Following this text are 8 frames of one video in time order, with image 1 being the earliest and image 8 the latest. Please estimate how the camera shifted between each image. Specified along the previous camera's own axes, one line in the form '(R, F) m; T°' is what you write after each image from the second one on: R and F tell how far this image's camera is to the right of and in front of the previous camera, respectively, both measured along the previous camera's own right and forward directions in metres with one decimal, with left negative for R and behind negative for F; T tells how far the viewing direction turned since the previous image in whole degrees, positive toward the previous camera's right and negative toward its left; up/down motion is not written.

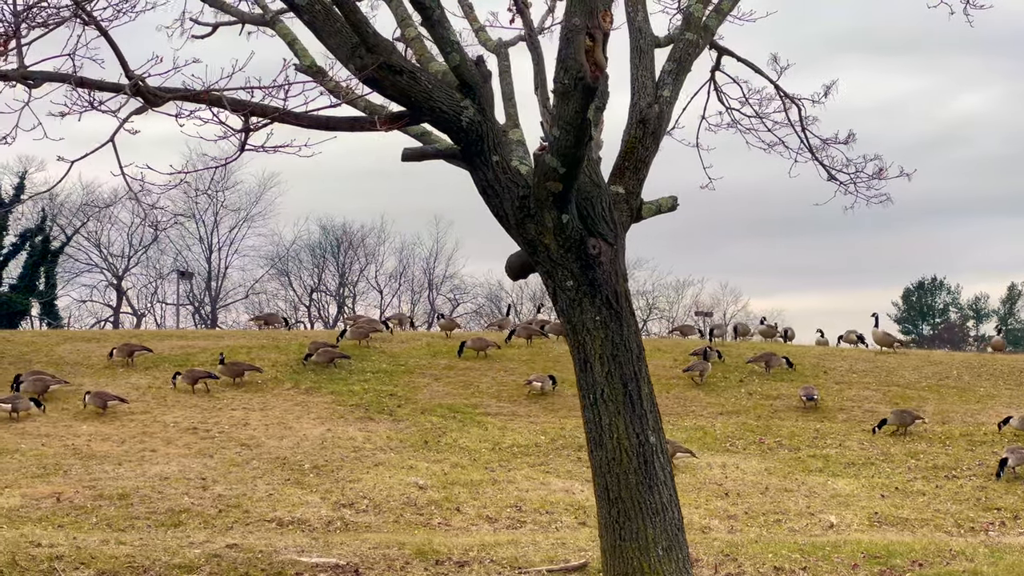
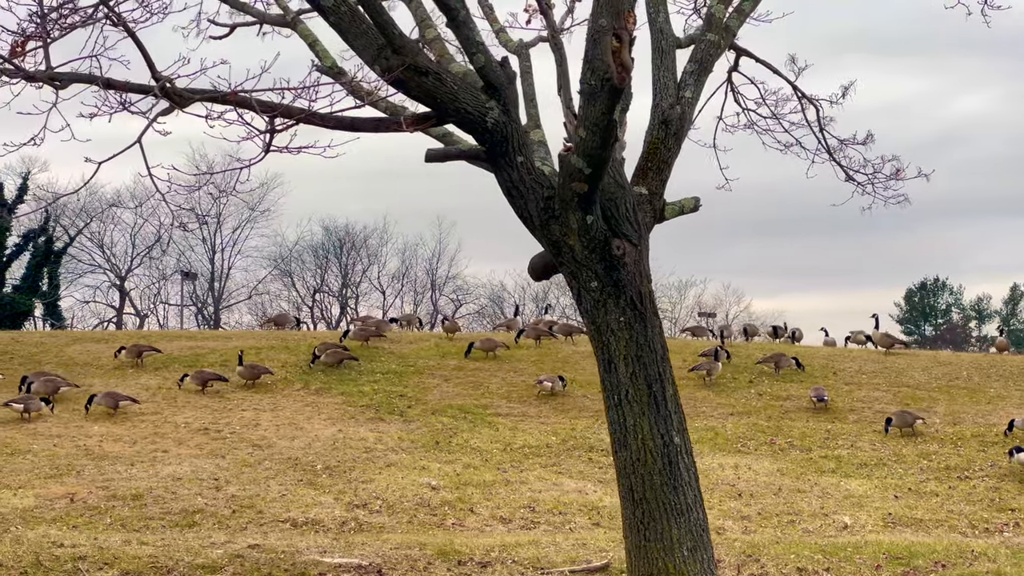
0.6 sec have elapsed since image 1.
(-0.2, 0.0) m; 0°
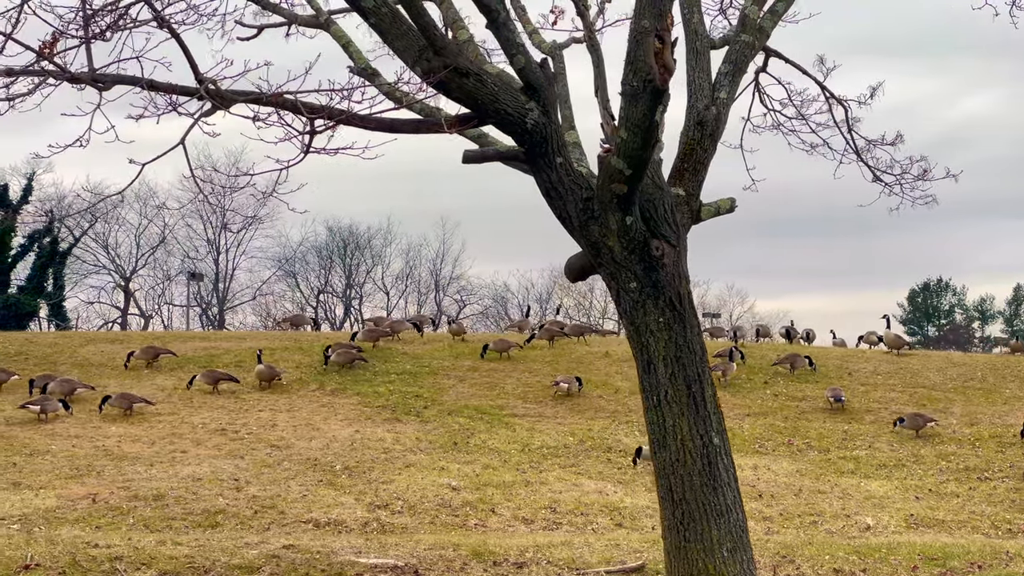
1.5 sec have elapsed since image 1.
(-0.3, 0.0) m; 0°
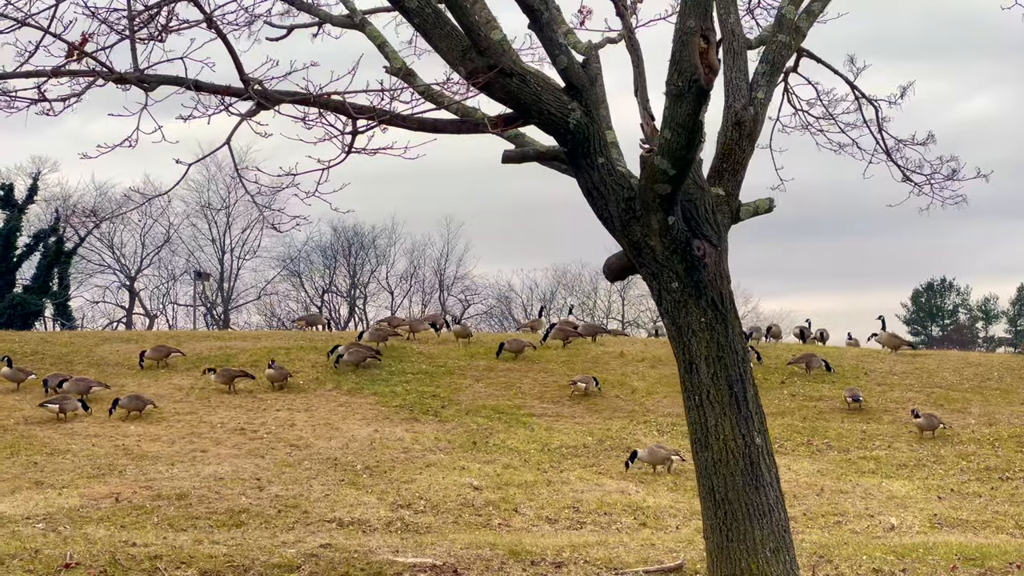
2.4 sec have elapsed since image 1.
(-0.3, 0.0) m; 0°
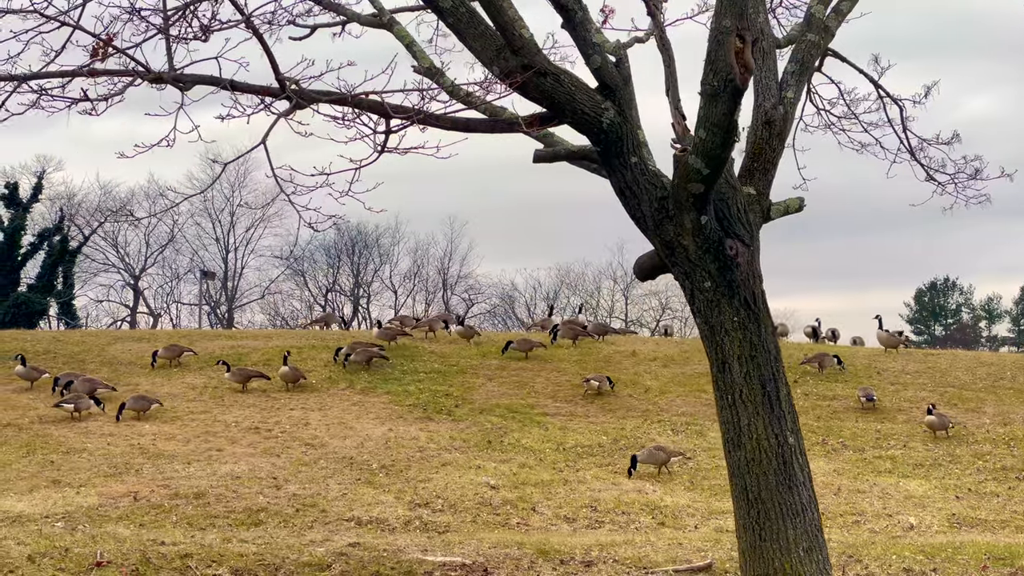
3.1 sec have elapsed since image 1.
(-0.3, 0.0) m; 0°
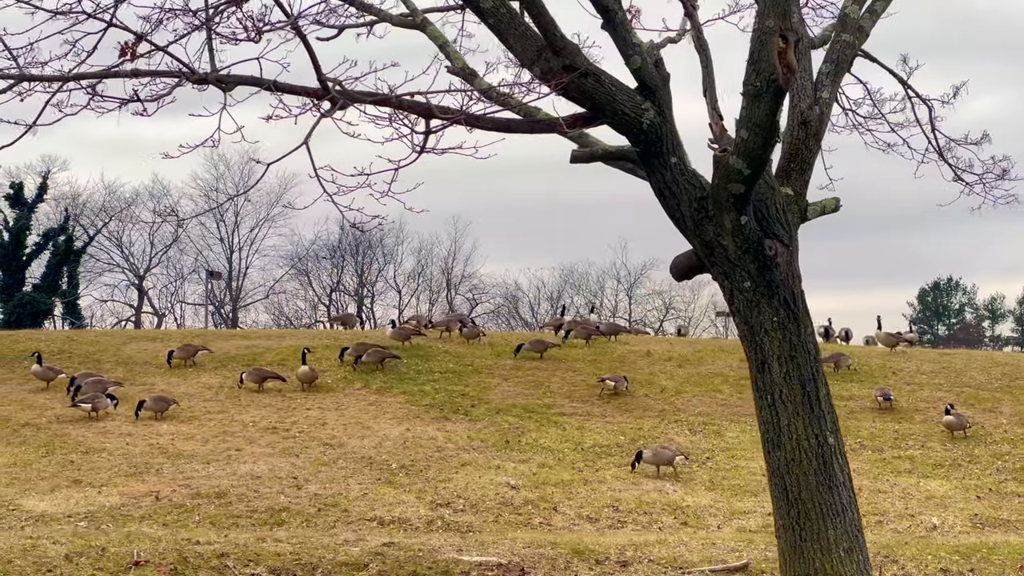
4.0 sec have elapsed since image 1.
(-0.3, 0.0) m; 0°
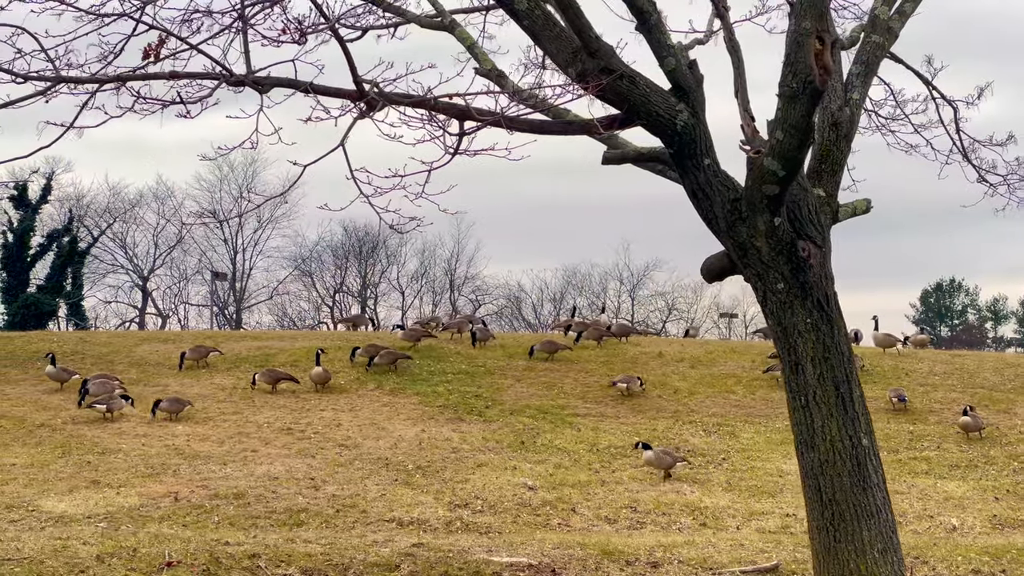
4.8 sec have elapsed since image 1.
(-0.3, 0.0) m; 0°
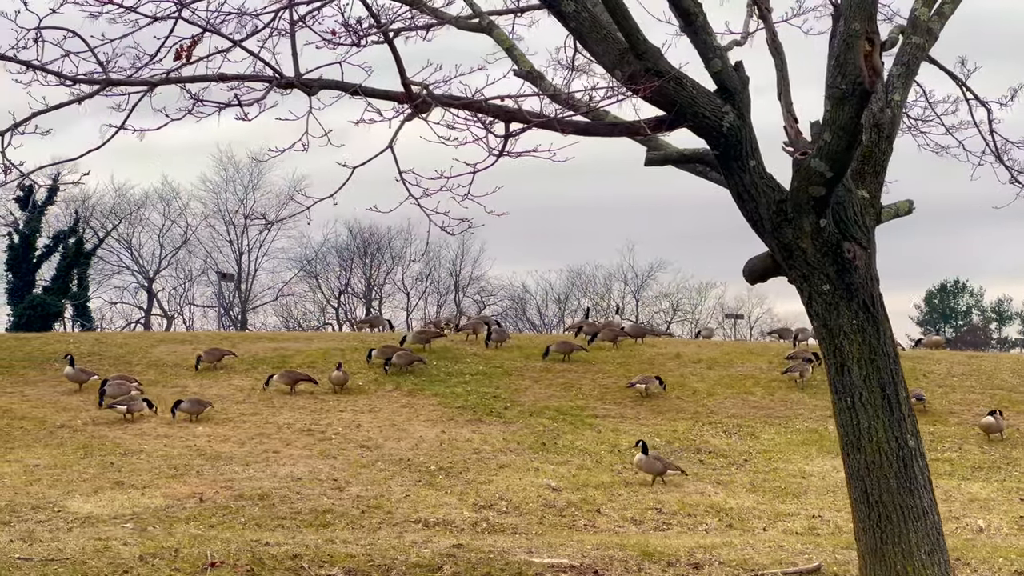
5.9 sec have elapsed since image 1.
(-0.4, 0.0) m; 0°
